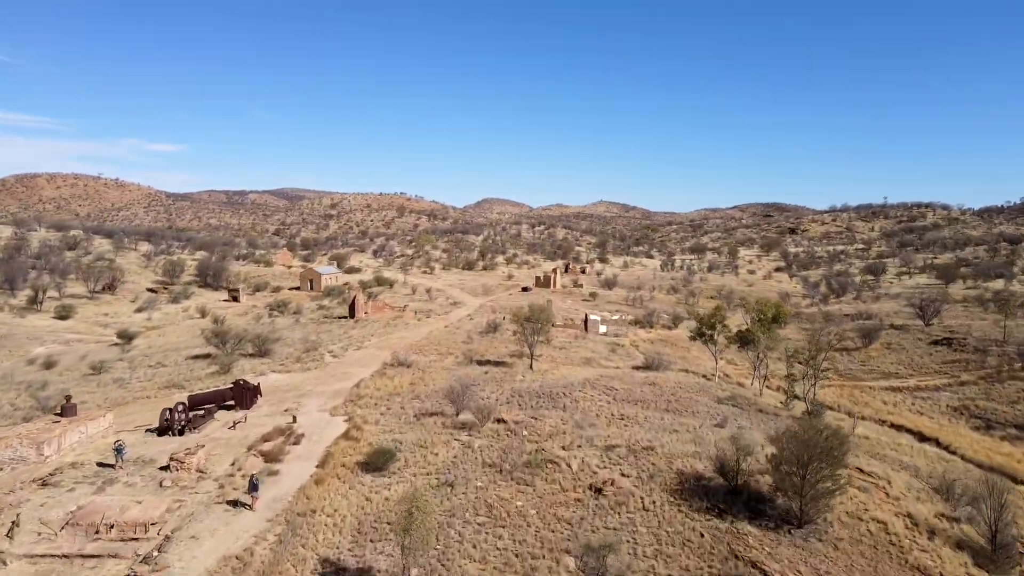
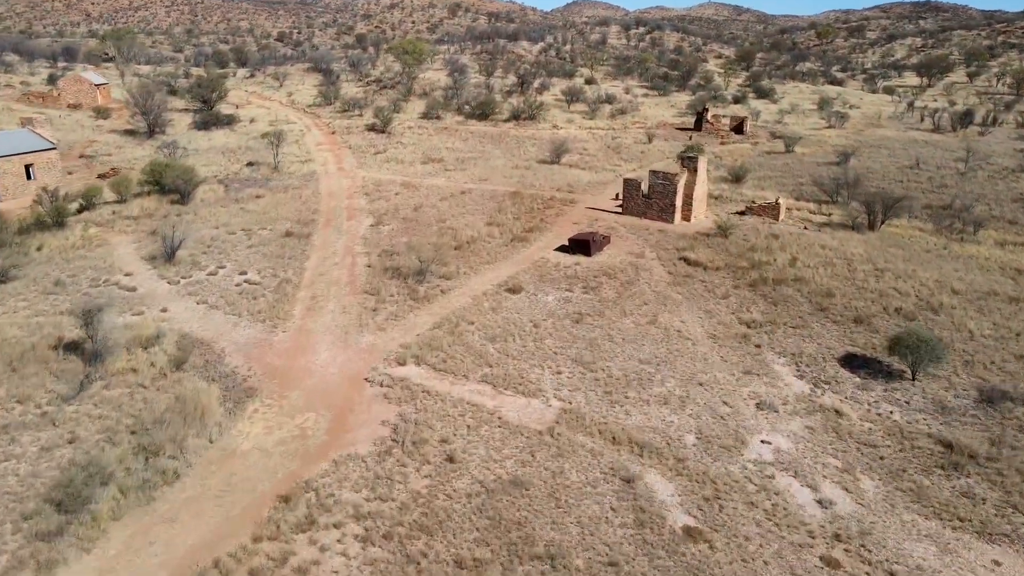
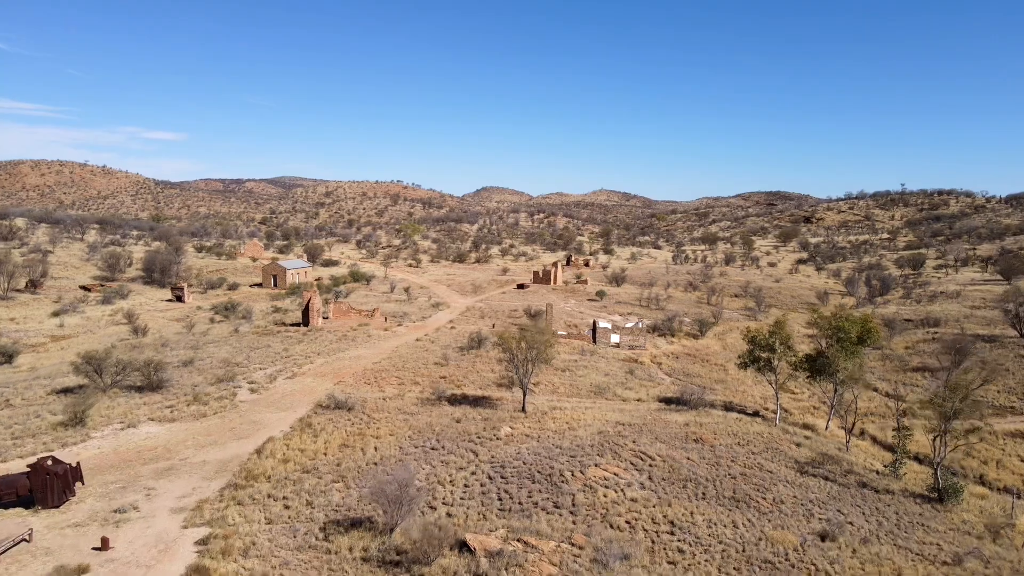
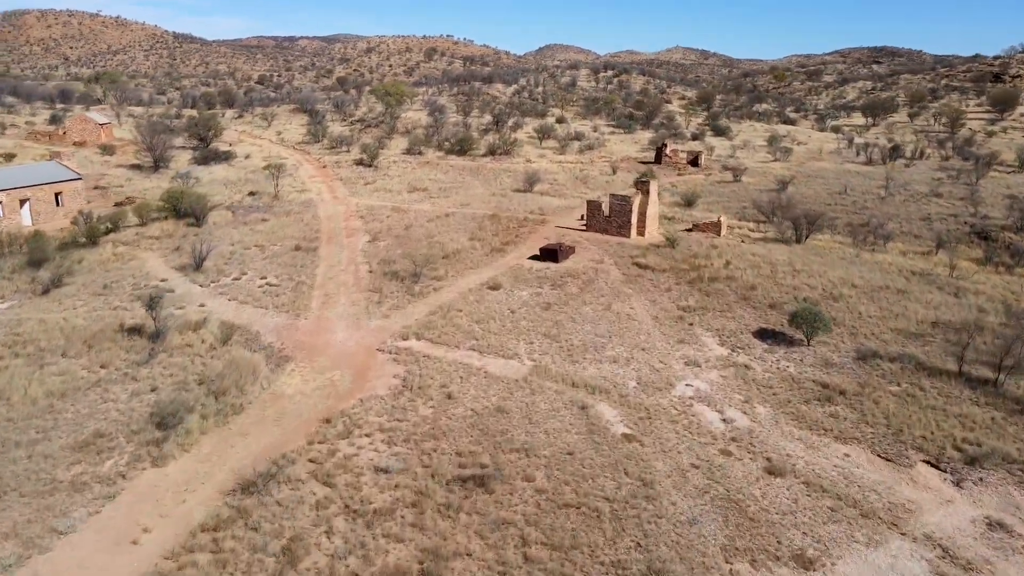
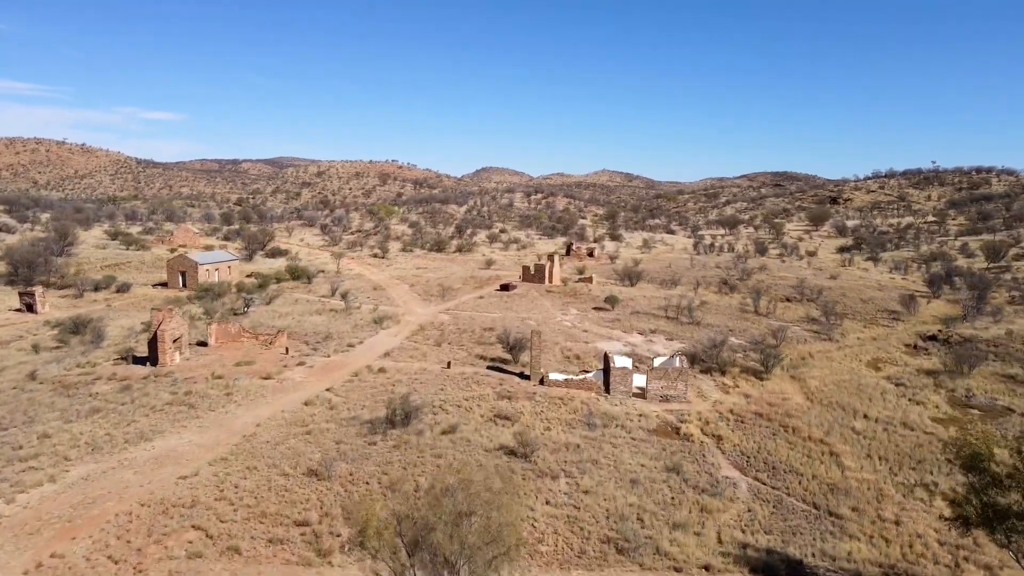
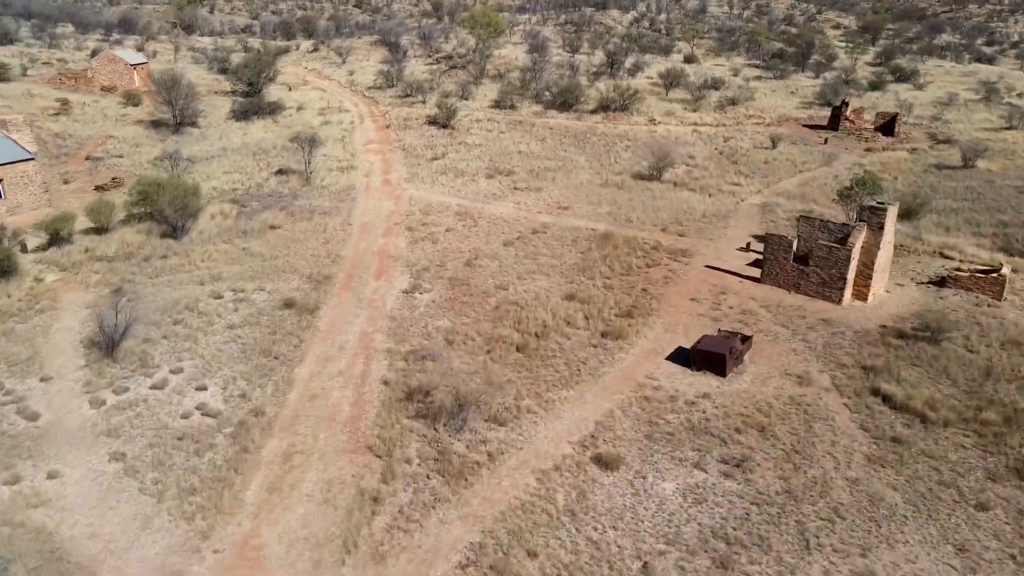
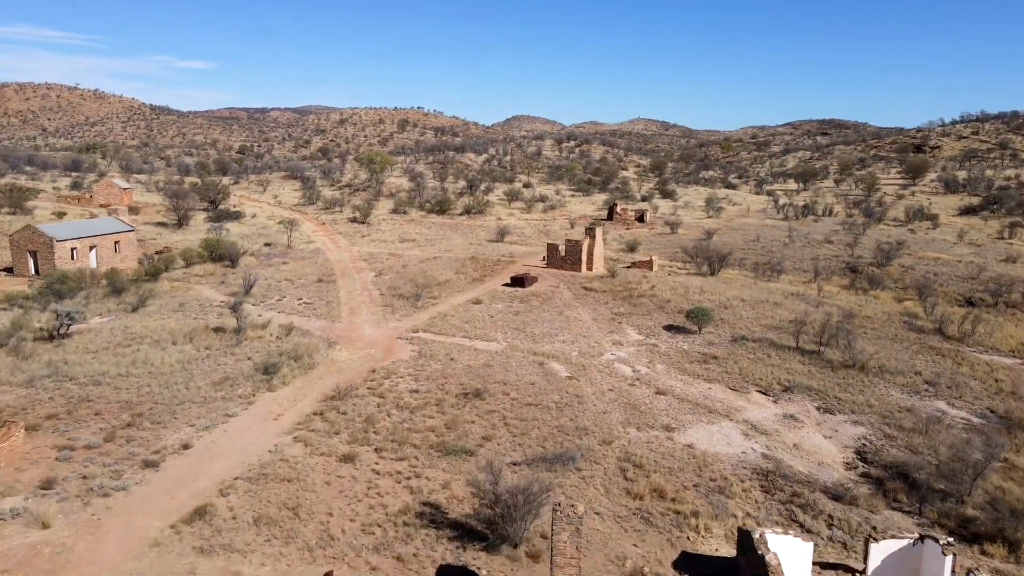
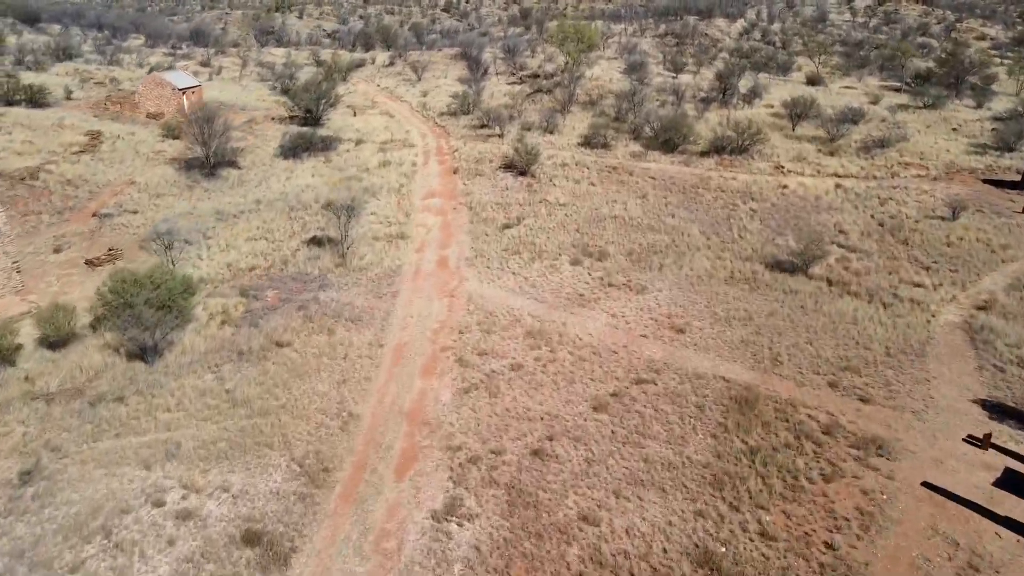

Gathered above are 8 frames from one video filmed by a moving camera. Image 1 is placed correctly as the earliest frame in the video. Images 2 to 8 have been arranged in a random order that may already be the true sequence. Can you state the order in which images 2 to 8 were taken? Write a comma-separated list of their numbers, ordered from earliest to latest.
3, 5, 7, 4, 2, 6, 8
